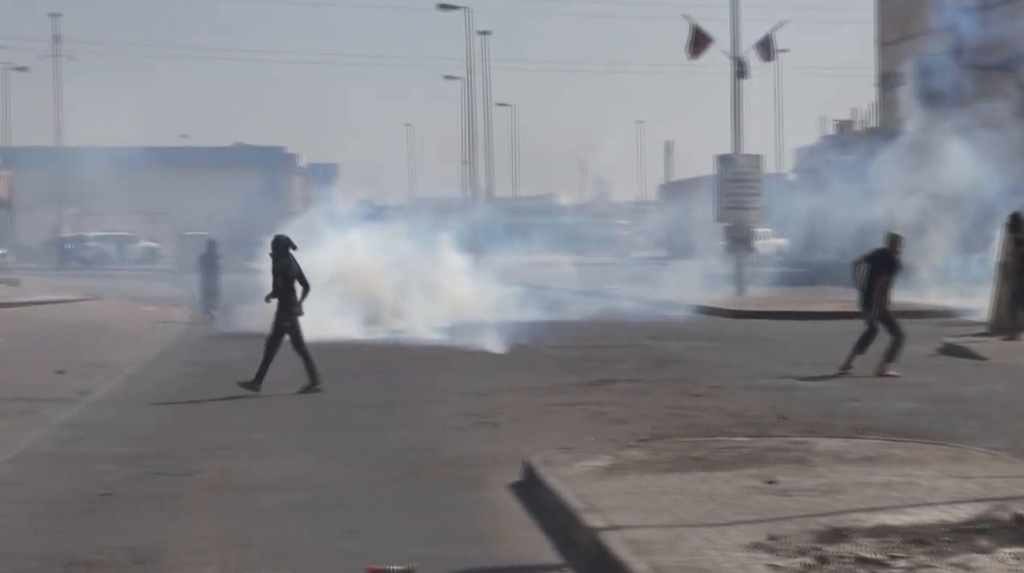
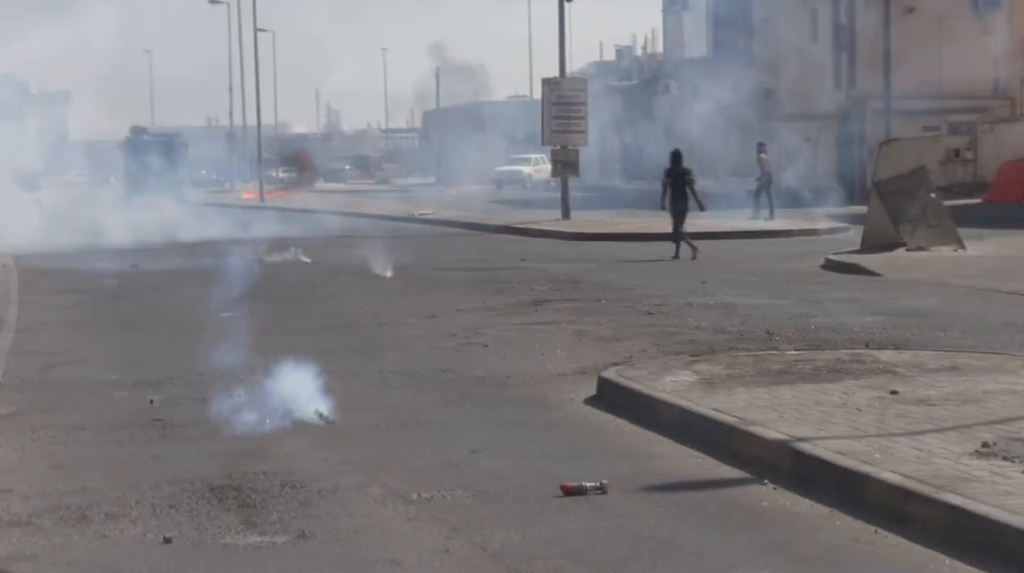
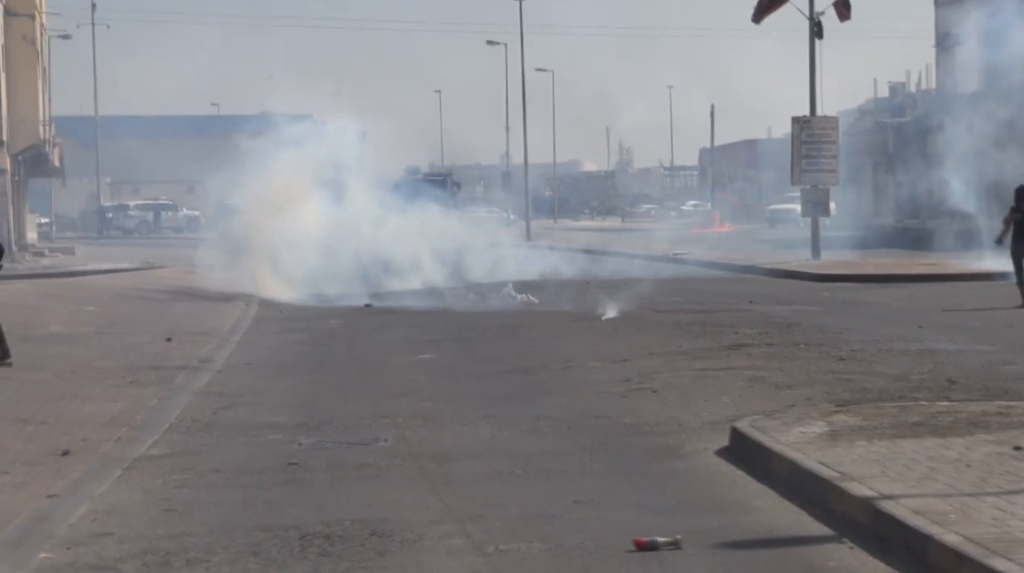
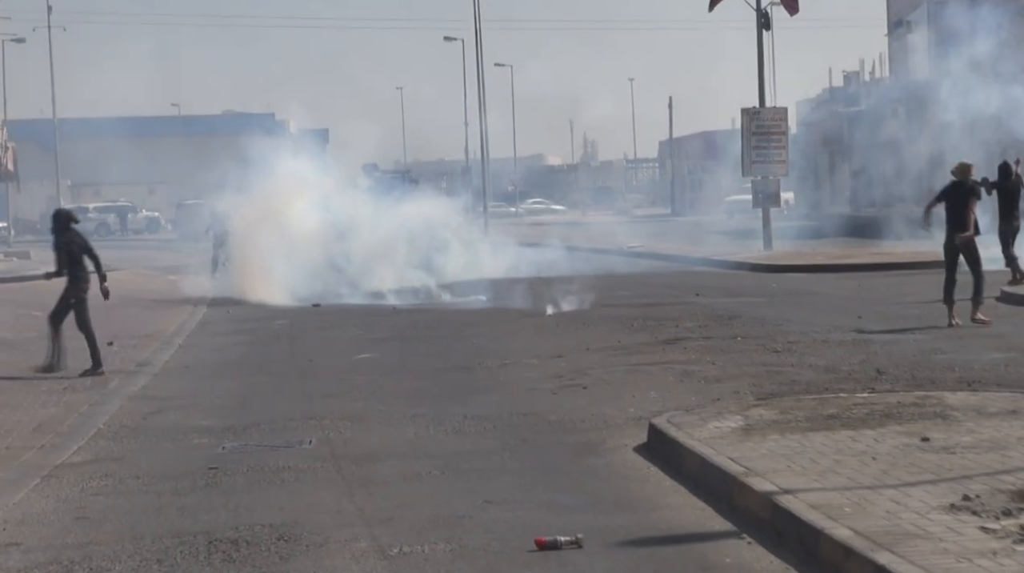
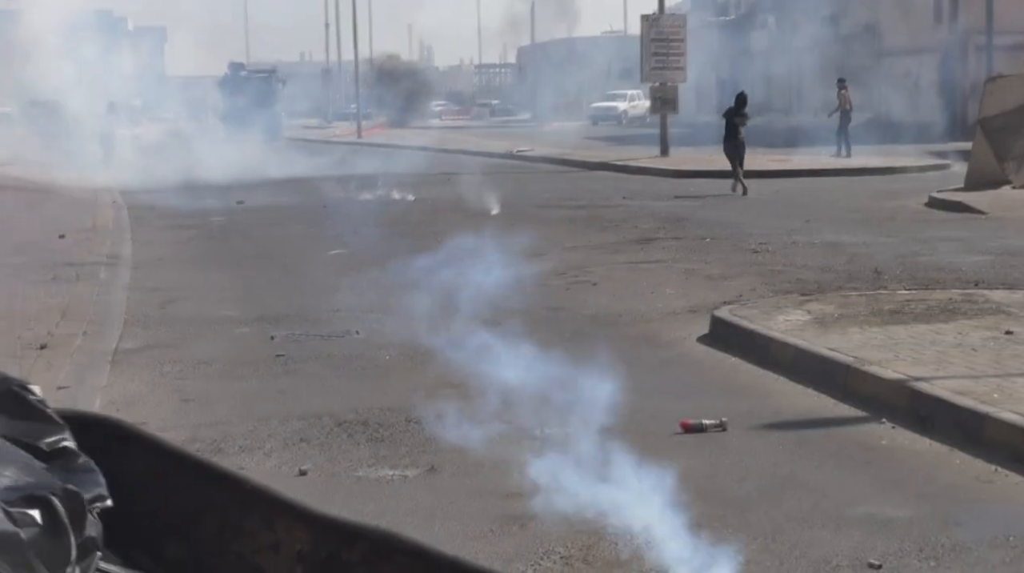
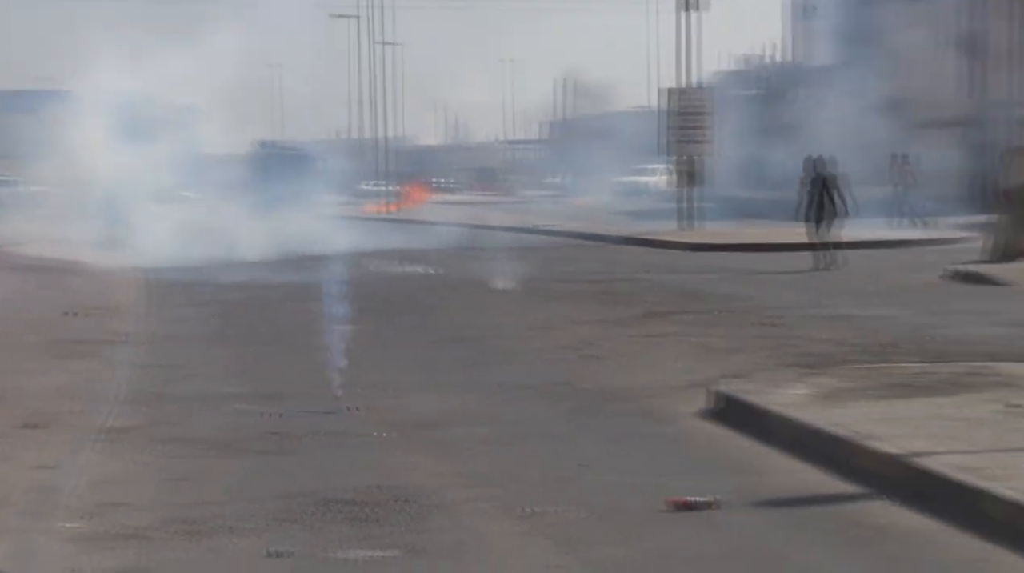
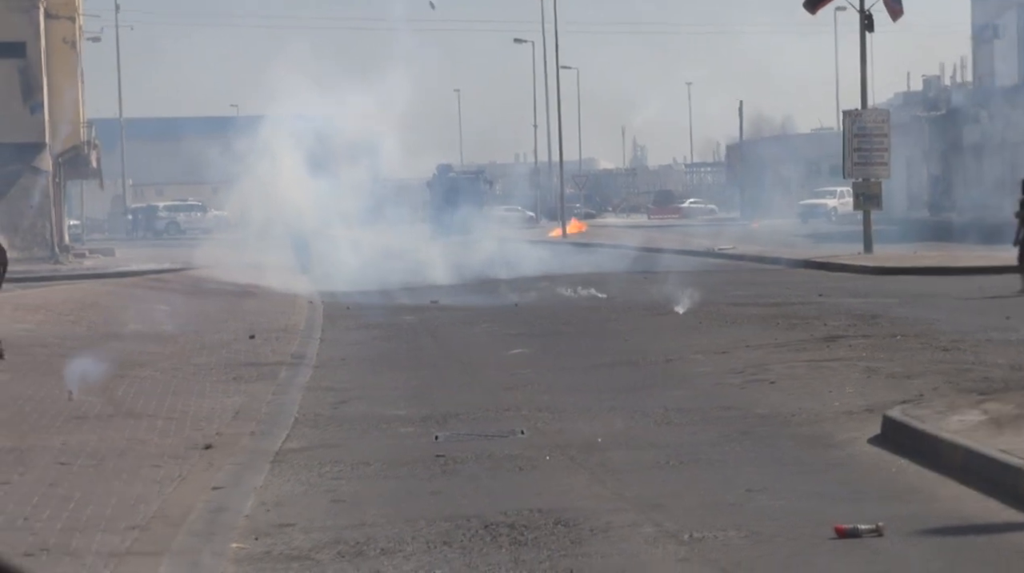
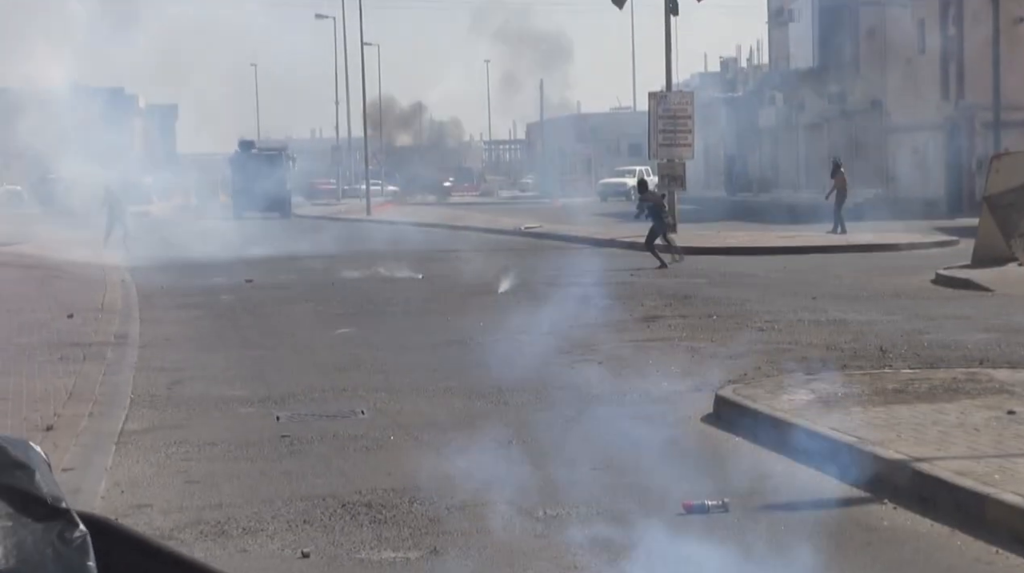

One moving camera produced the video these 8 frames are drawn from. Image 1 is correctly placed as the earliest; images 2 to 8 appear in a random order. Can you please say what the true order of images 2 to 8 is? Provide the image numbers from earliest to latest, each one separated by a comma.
4, 3, 7, 6, 2, 5, 8
